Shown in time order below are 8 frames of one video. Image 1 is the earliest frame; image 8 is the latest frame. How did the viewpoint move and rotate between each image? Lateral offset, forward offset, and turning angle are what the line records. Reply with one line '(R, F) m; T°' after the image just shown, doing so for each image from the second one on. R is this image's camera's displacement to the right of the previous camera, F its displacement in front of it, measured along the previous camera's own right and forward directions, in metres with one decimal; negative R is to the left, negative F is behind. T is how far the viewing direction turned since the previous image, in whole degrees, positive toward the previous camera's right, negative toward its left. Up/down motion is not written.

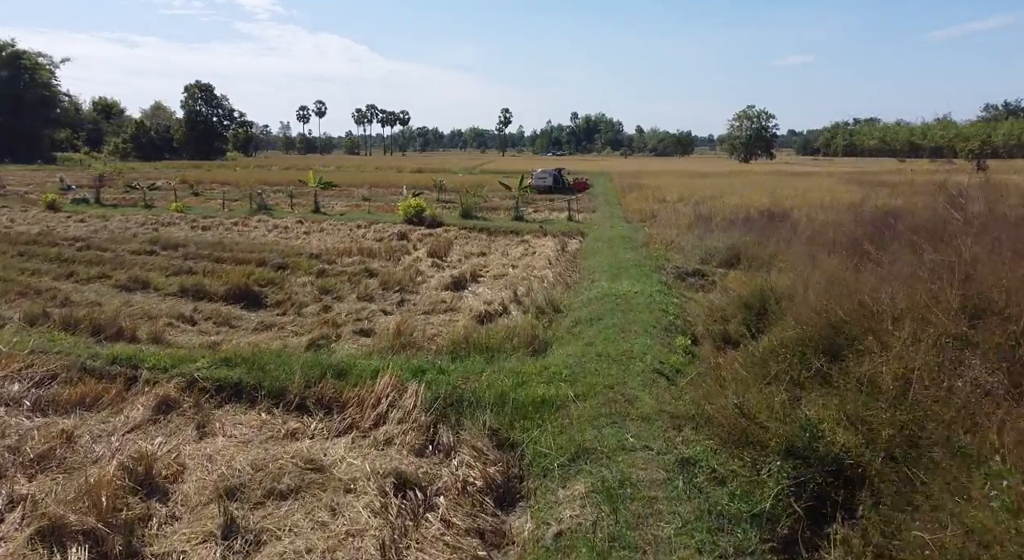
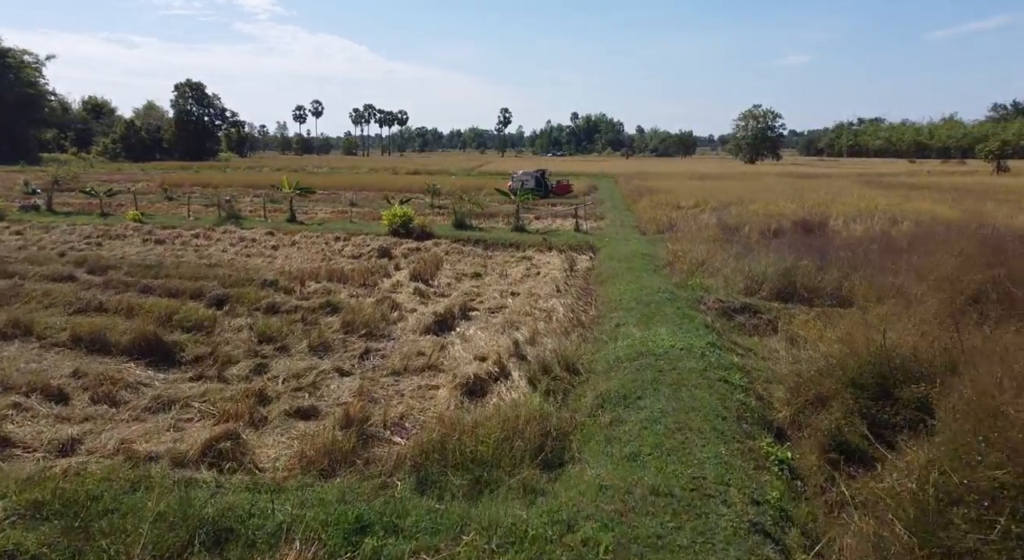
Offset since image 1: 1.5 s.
(0.0, +2.7) m; 0°
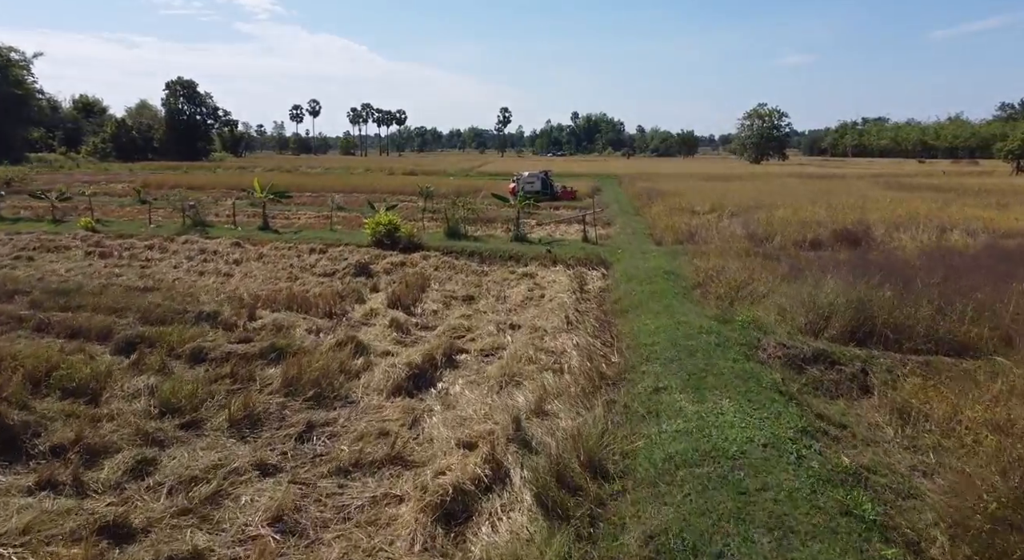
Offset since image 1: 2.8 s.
(0.0, +2.4) m; 0°
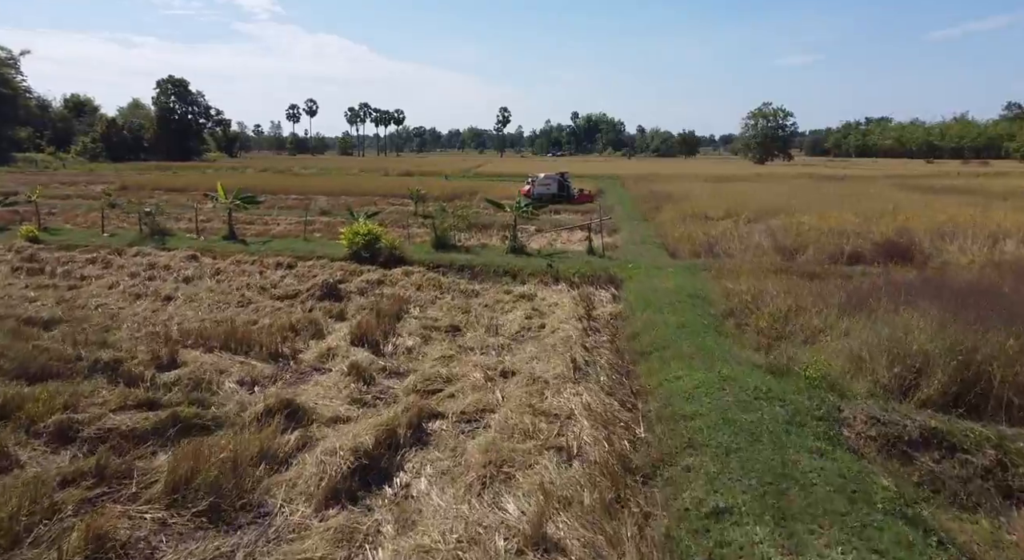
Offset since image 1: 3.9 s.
(+0.1, +2.2) m; 0°
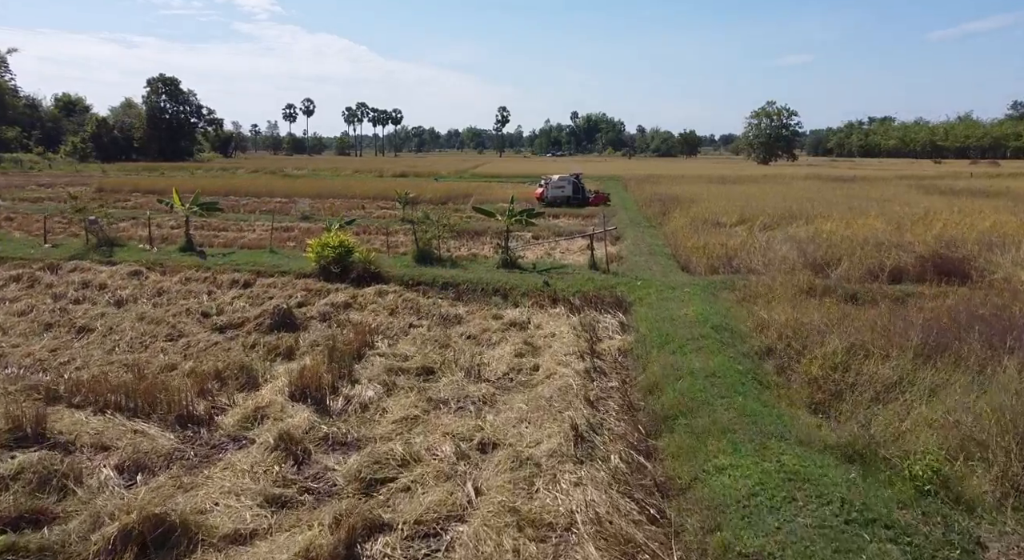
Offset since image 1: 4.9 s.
(+0.2, +2.0) m; 0°
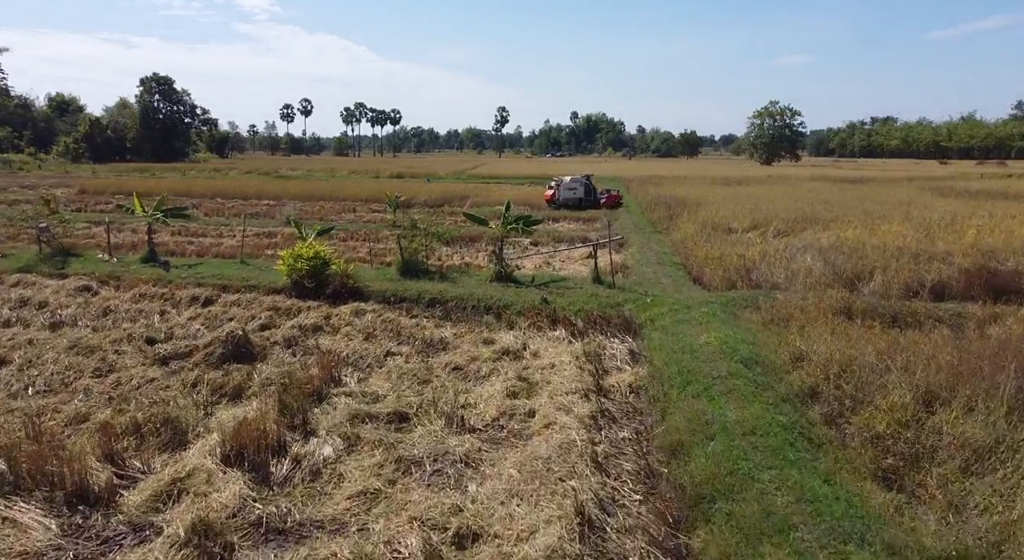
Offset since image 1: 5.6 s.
(+0.1, +1.5) m; 0°
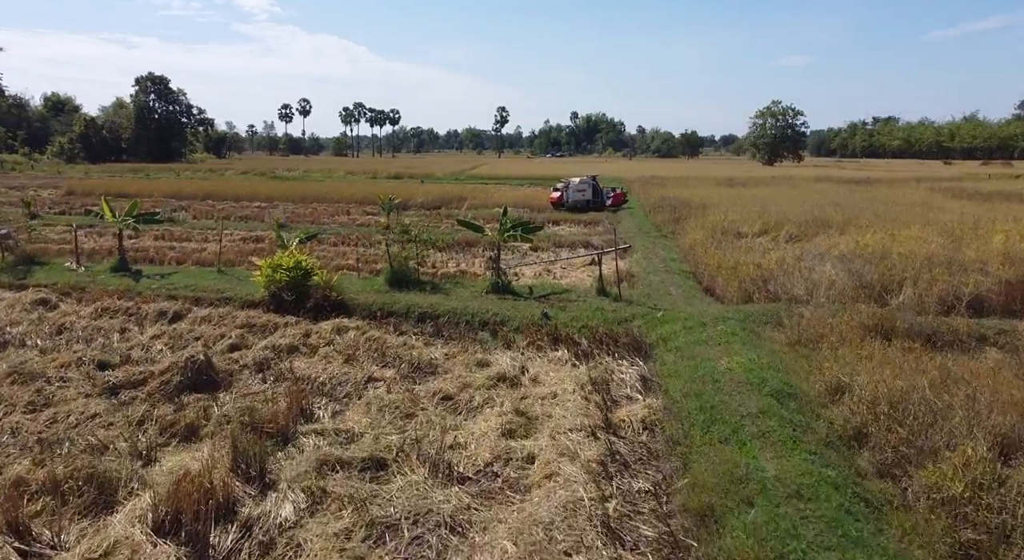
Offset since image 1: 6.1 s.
(0.0, +1.0) m; 0°
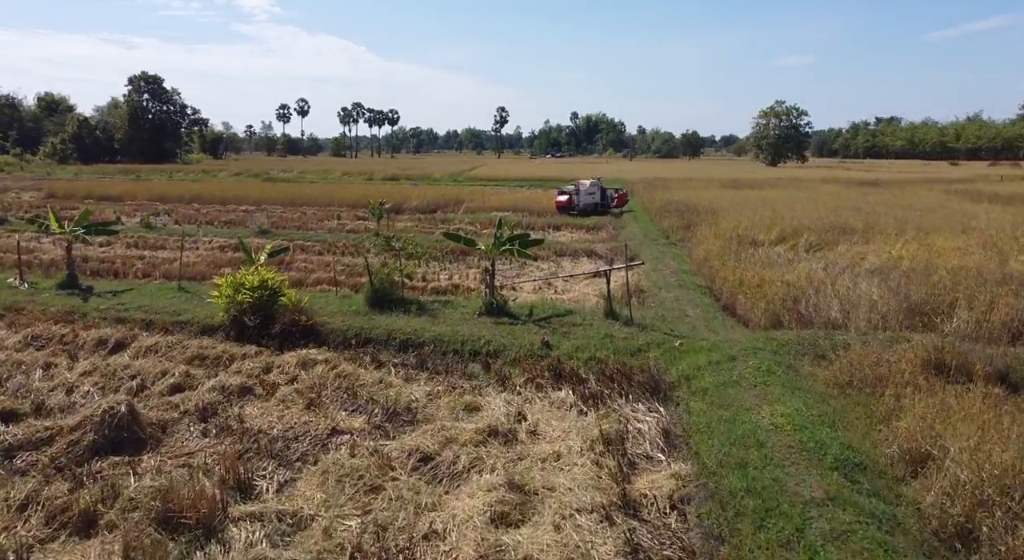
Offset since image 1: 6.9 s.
(+0.1, +1.5) m; 0°
